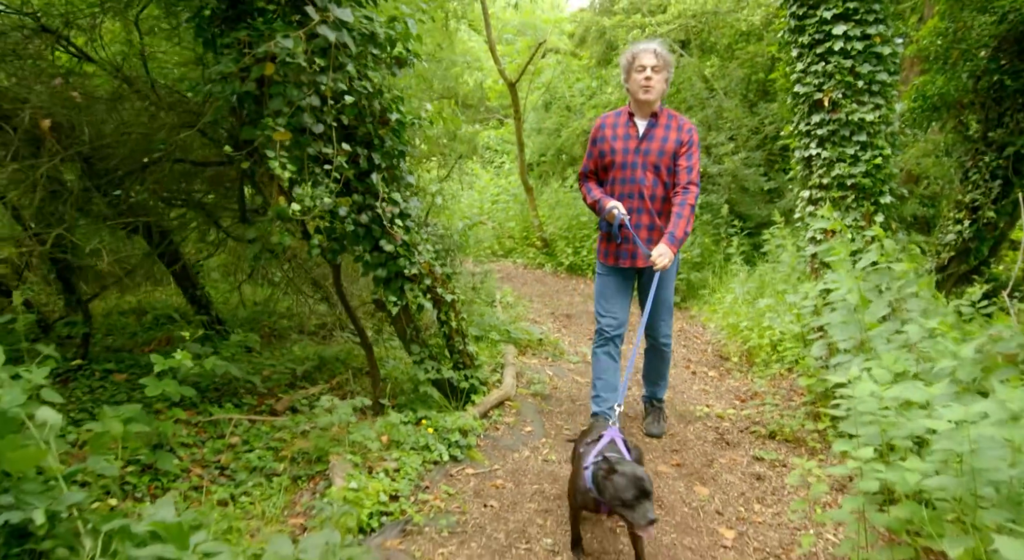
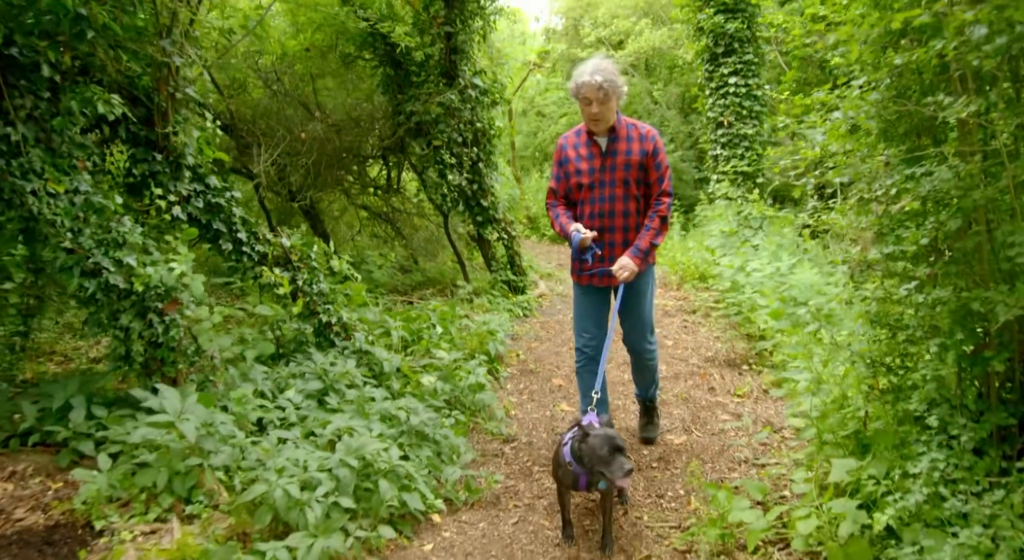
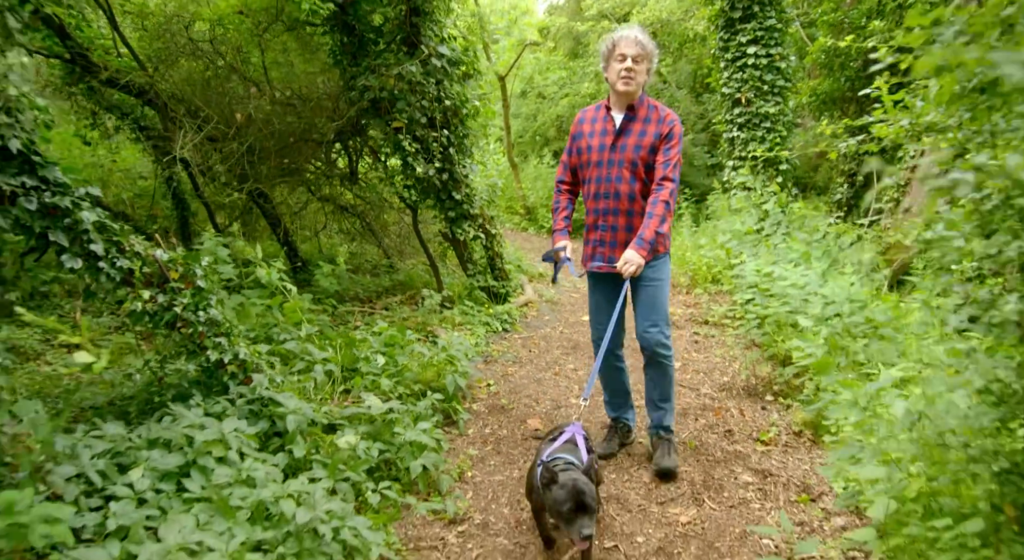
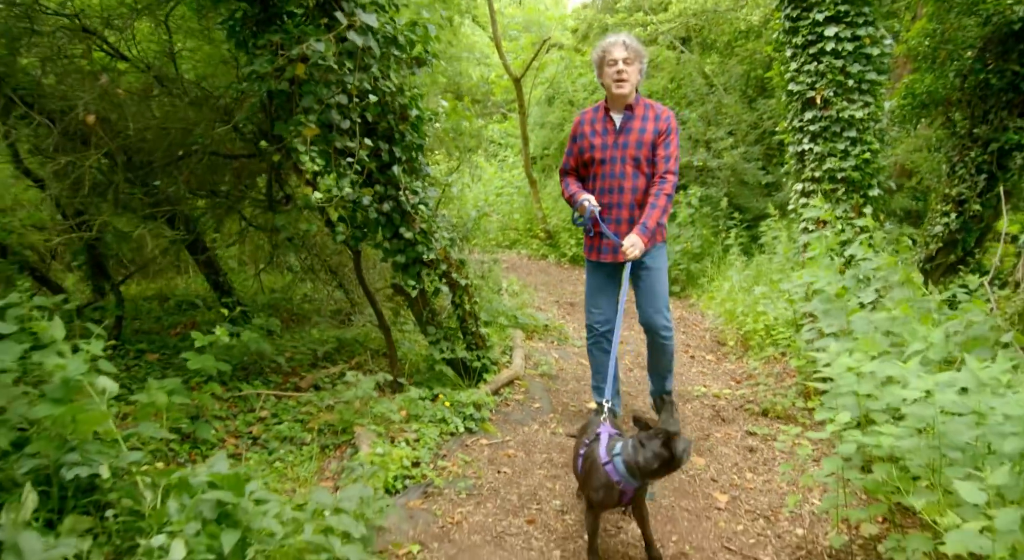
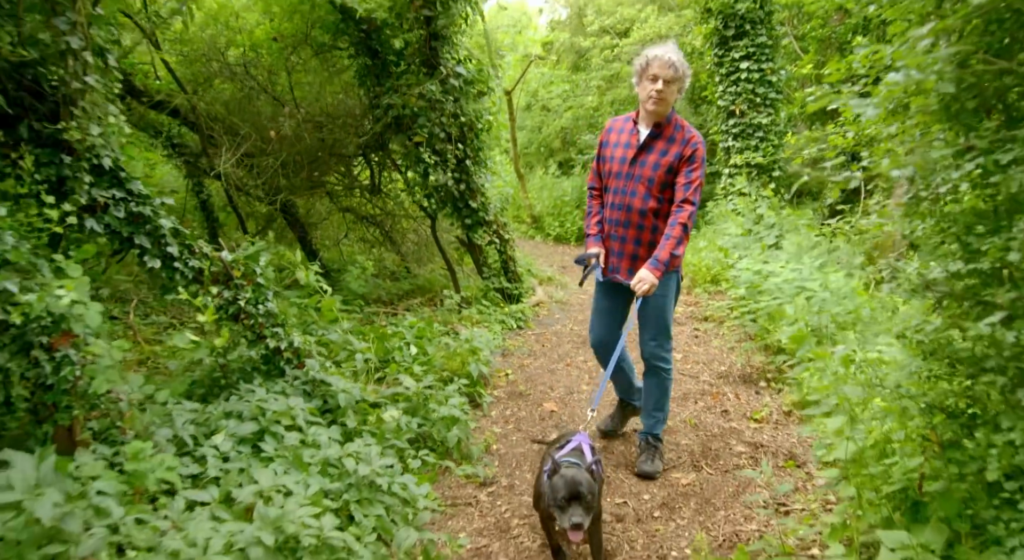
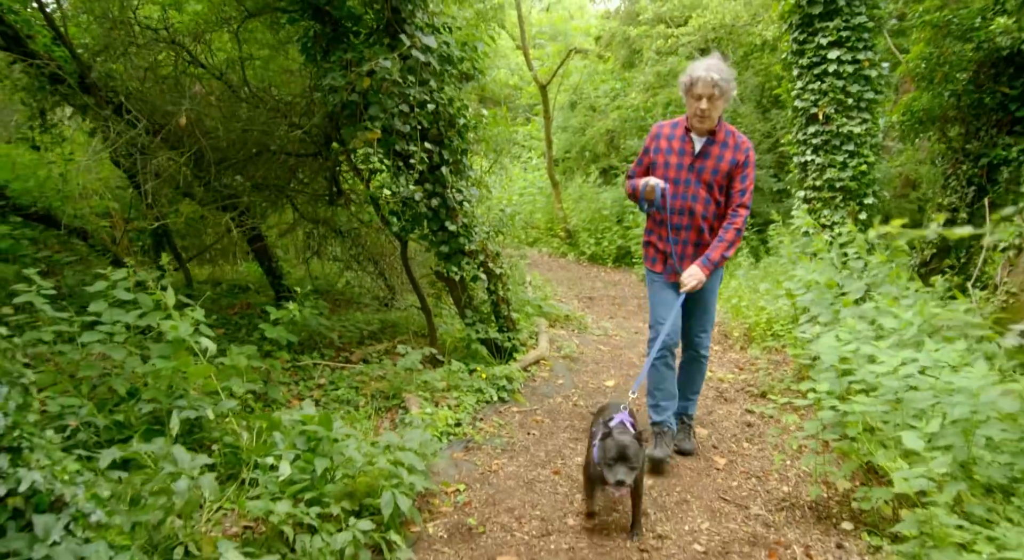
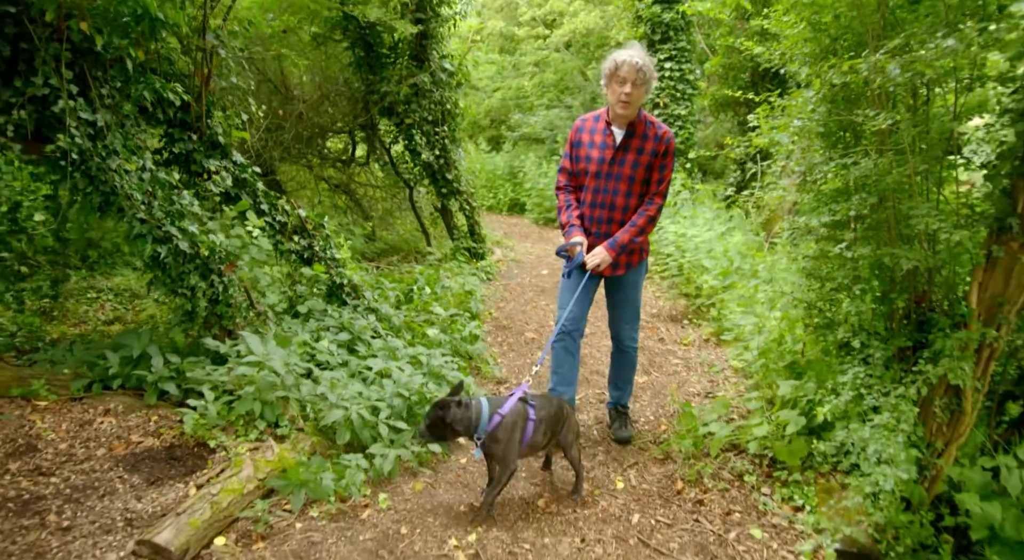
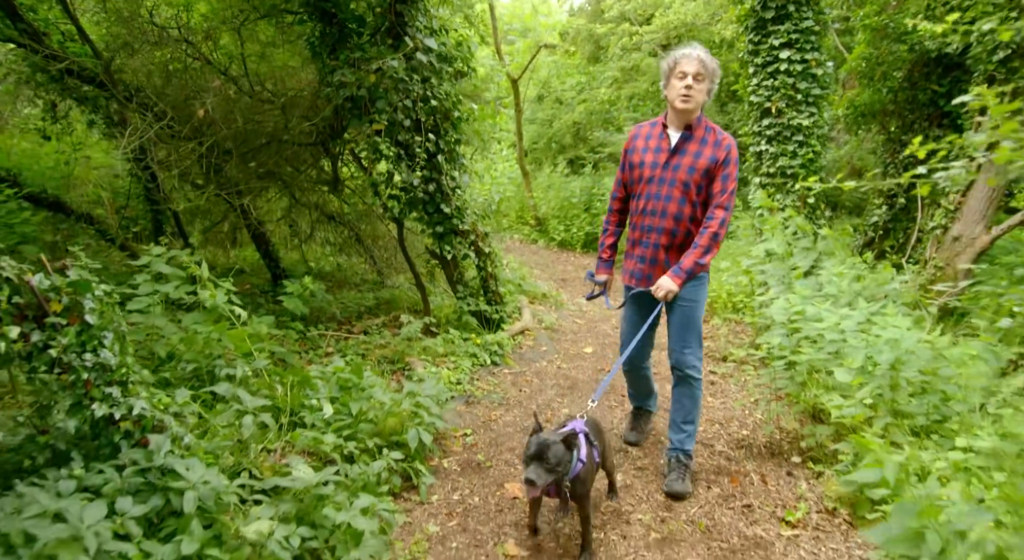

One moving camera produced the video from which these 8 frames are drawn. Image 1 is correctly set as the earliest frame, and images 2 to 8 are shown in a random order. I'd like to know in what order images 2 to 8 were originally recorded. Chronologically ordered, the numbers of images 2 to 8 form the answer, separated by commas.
4, 6, 8, 3, 5, 2, 7
